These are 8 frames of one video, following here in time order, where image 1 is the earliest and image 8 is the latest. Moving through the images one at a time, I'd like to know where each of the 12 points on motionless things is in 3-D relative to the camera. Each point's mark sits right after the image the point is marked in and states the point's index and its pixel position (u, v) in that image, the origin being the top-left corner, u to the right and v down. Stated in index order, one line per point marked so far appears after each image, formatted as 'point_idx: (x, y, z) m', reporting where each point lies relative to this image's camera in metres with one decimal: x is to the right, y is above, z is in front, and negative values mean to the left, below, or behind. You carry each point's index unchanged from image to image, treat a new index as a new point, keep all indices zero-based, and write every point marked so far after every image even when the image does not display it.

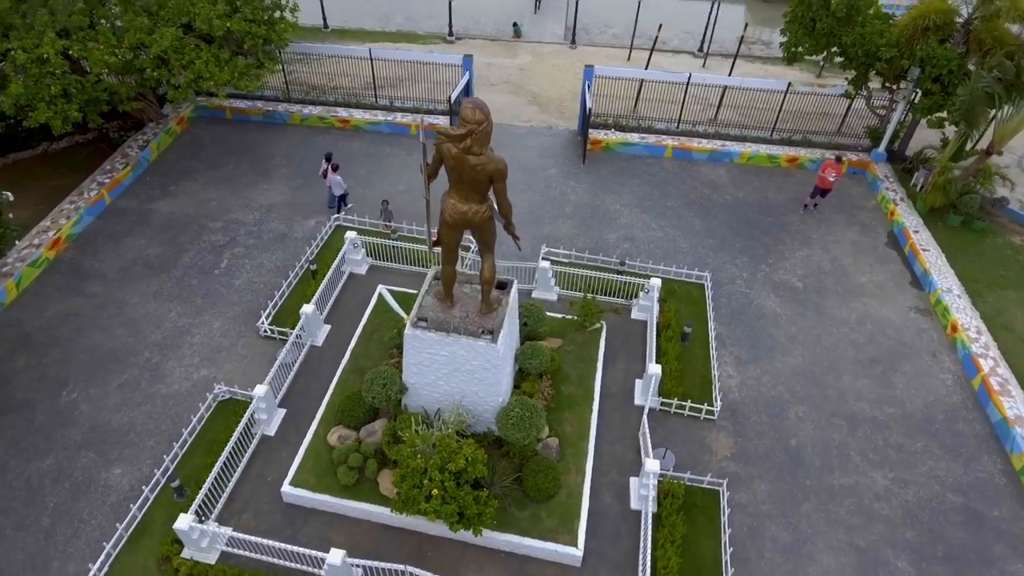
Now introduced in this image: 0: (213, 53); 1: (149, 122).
0: (-7.6, +6.0, +16.2) m
1: (-11.1, +5.1, +19.4) m
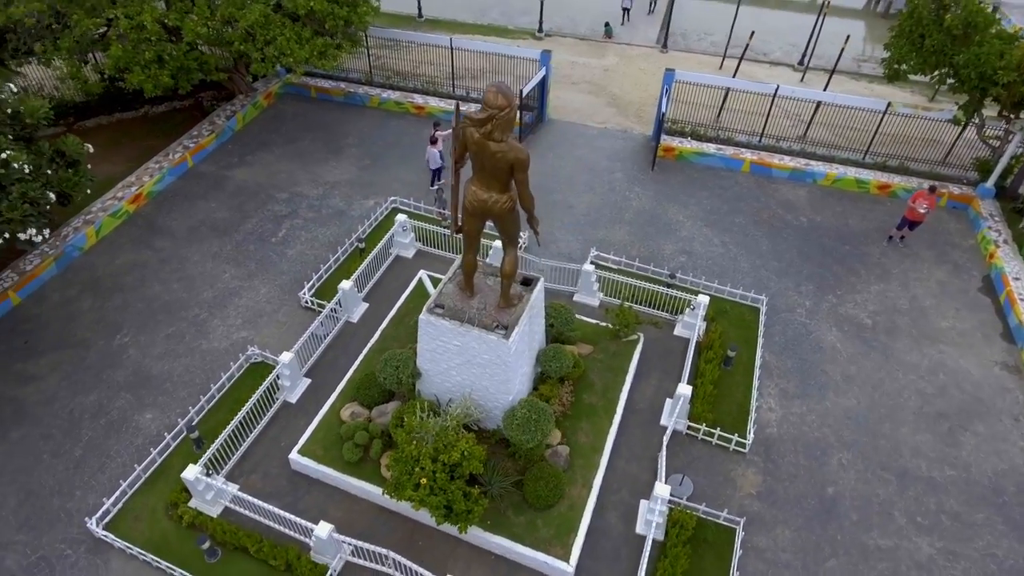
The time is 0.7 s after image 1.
0: (-5.7, +6.8, +16.8) m
1: (-8.8, +6.2, +20.4) m
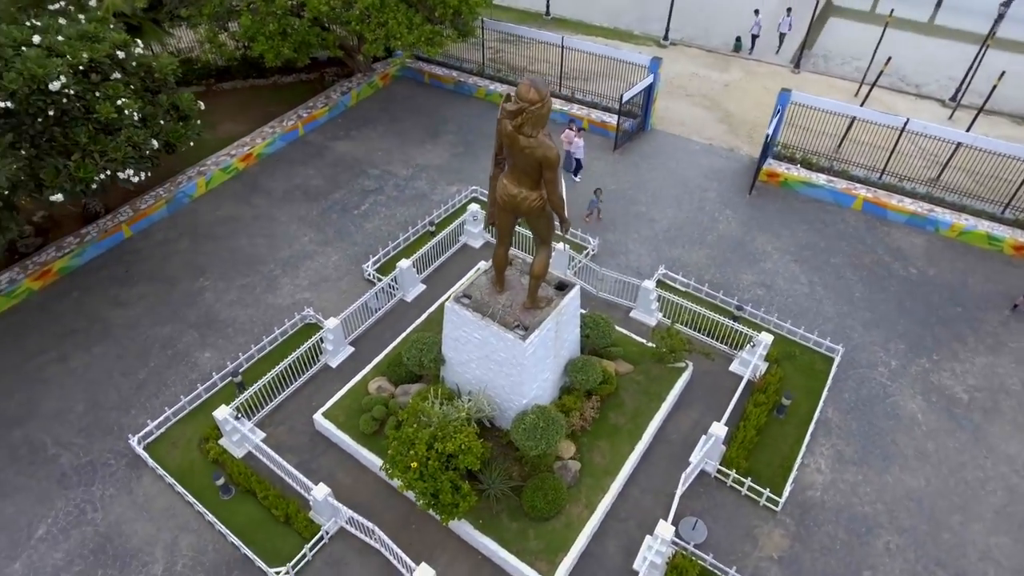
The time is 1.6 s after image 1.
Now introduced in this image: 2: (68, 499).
0: (-2.8, +7.5, +17.4) m
1: (-5.3, +7.3, +21.6) m
2: (-7.7, -3.7, +11.0) m
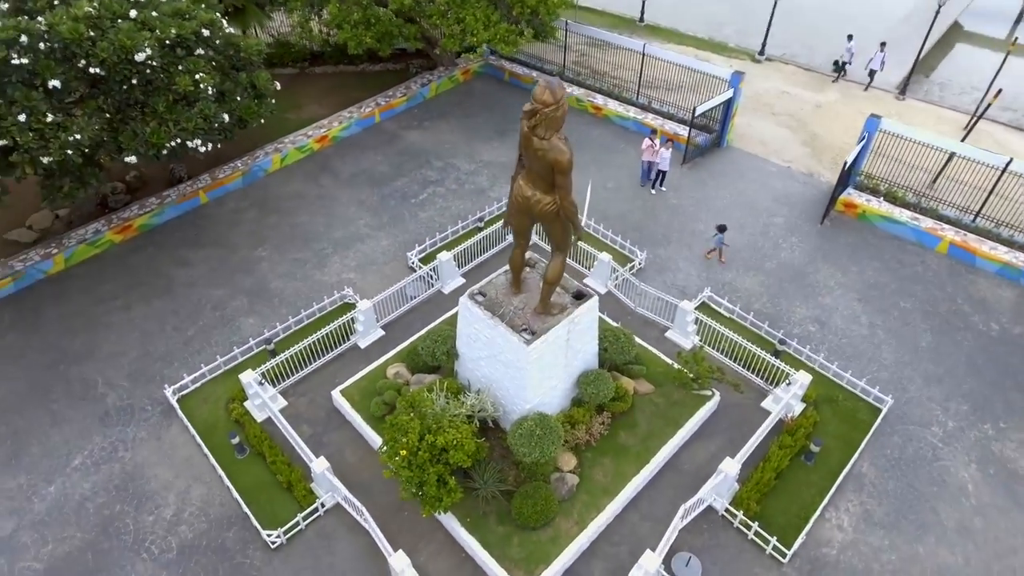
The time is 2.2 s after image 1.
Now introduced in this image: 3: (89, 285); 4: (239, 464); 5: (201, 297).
0: (-0.7, +7.6, +17.6) m
1: (-2.5, +7.7, +22.0) m
2: (-7.7, -2.8, +12.0) m
3: (-10.0, +0.1, +14.9) m
4: (-4.9, -3.2, +11.5) m
5: (-7.2, -0.2, +14.7) m
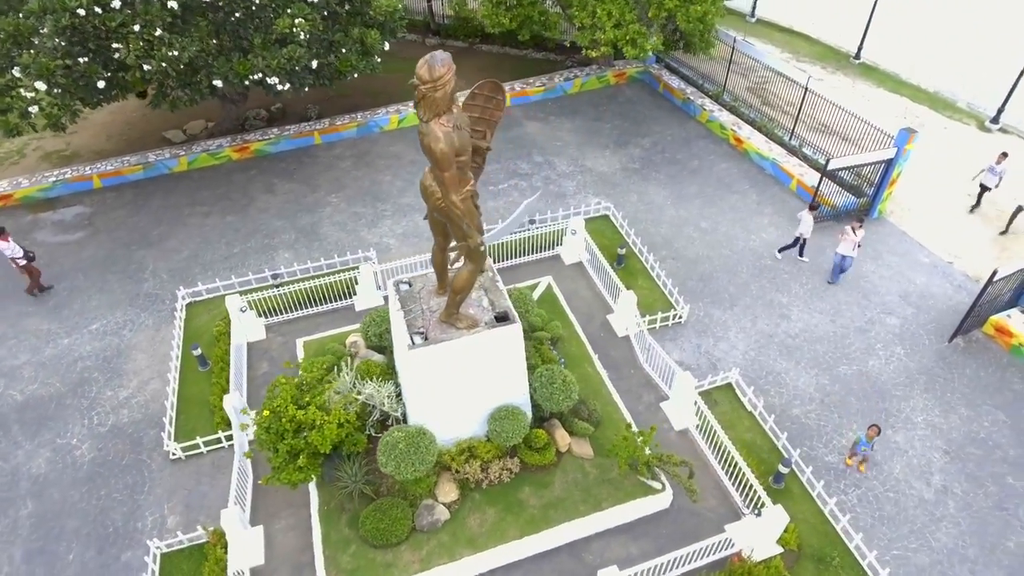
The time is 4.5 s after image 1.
0: (+2.8, +7.1, +16.1) m
1: (+2.7, +7.4, +20.9) m
2: (-8.3, -0.5, +13.6) m
3: (-8.6, +2.7, +17.0) m
4: (-6.1, -1.7, +12.2) m
5: (-6.3, +1.6, +15.9) m
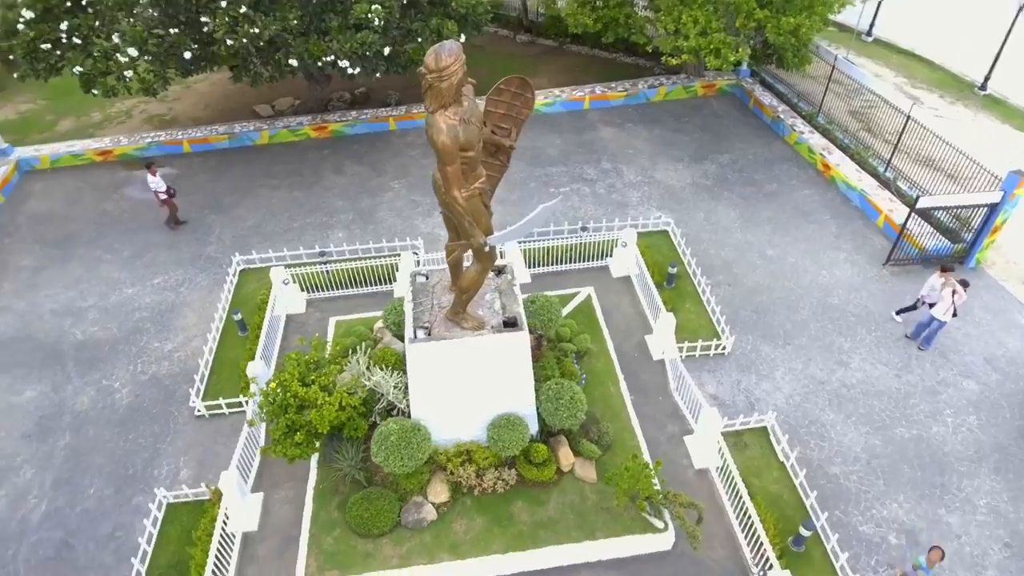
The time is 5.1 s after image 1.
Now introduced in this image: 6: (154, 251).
0: (+4.8, +6.5, +15.3) m
1: (+5.4, +6.8, +20.0) m
2: (-7.4, +0.4, +14.4) m
3: (-6.8, +3.6, +17.8) m
4: (-5.6, -1.1, +12.7) m
5: (-4.8, +2.2, +16.4) m
6: (-8.5, +0.9, +15.0) m
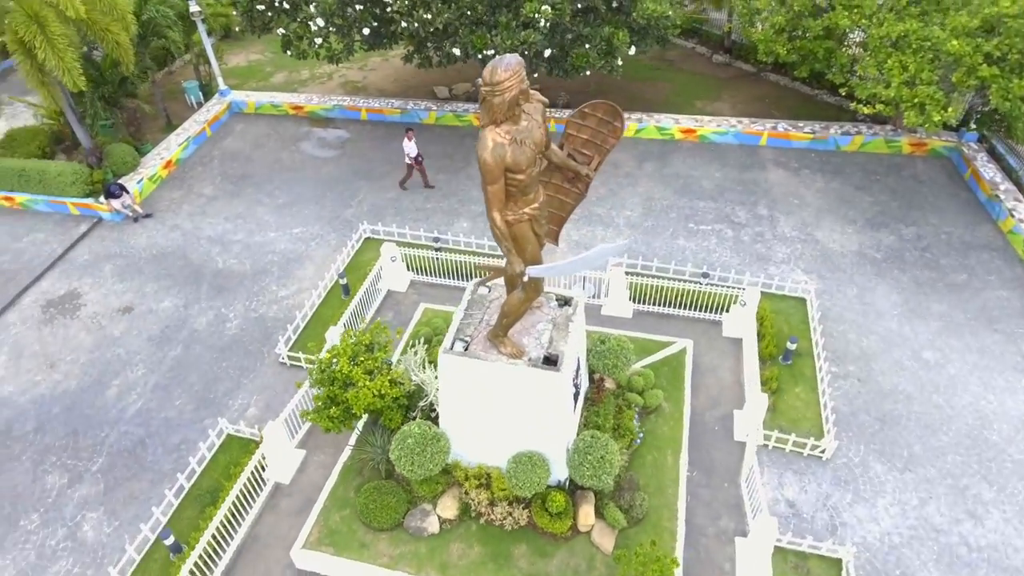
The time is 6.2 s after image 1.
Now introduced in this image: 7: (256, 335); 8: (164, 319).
0: (+8.4, +4.5, +12.9) m
1: (+10.3, +4.5, +17.3) m
2: (-4.7, +1.5, +15.6) m
3: (-2.4, +4.3, +18.5) m
4: (-3.8, -0.3, +13.5) m
5: (-1.3, +2.6, +16.7) m
6: (-5.4, +2.2, +16.4) m
7: (-5.2, -1.0, +12.9) m
8: (-7.3, -0.7, +13.3) m
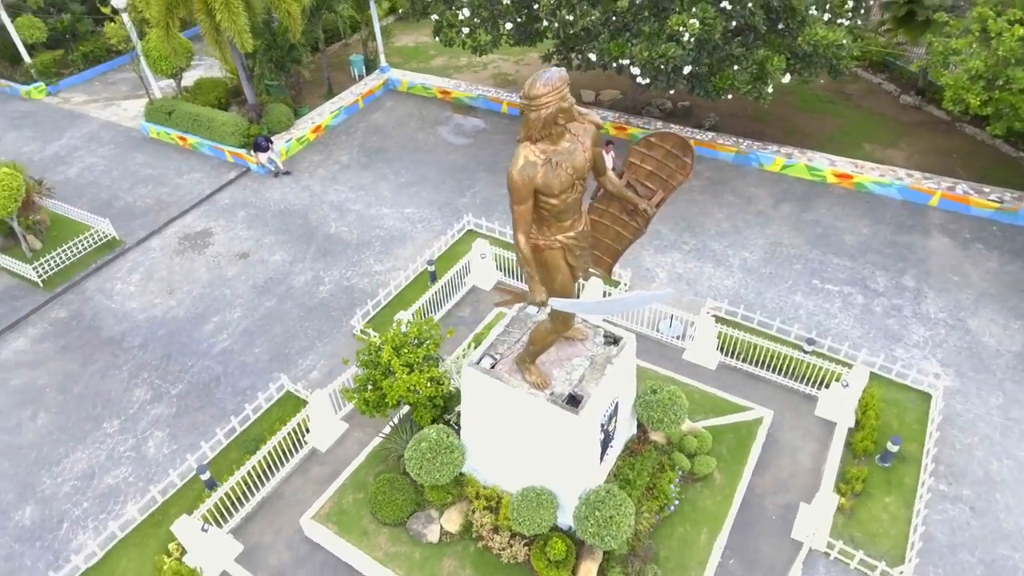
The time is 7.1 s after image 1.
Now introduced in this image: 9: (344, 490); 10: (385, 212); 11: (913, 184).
0: (+10.5, +2.3, +10.1) m
1: (+13.3, +1.8, +14.0) m
2: (-2.0, +1.9, +15.9) m
3: (+1.4, +4.2, +18.2) m
4: (-2.0, 0.0, +13.7) m
5: (+1.7, +2.3, +16.1) m
6: (-2.4, +2.7, +16.8) m
7: (-3.6, -0.3, +13.5) m
8: (-5.5, +0.4, +14.3) m
9: (-2.5, -3.1, +9.7) m
10: (-3.2, +1.9, +15.9) m
11: (+9.7, +2.5, +15.3) m
